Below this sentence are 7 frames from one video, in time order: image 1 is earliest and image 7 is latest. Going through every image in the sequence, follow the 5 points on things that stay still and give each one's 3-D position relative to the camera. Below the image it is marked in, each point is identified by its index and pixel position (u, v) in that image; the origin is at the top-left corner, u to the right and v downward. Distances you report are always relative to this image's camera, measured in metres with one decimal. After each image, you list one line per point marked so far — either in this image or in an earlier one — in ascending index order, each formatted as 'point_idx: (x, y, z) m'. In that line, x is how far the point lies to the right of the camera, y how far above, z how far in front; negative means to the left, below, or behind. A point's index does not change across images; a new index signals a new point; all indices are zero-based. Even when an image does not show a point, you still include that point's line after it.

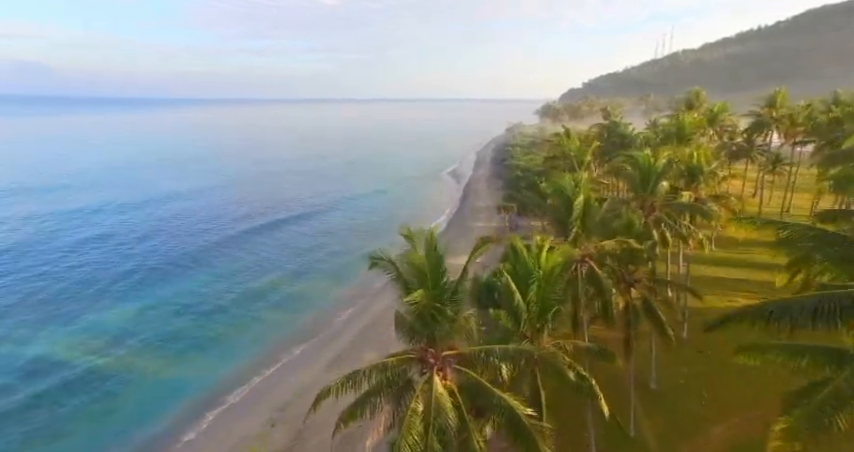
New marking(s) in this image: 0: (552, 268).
0: (+3.1, -1.0, +11.1) m
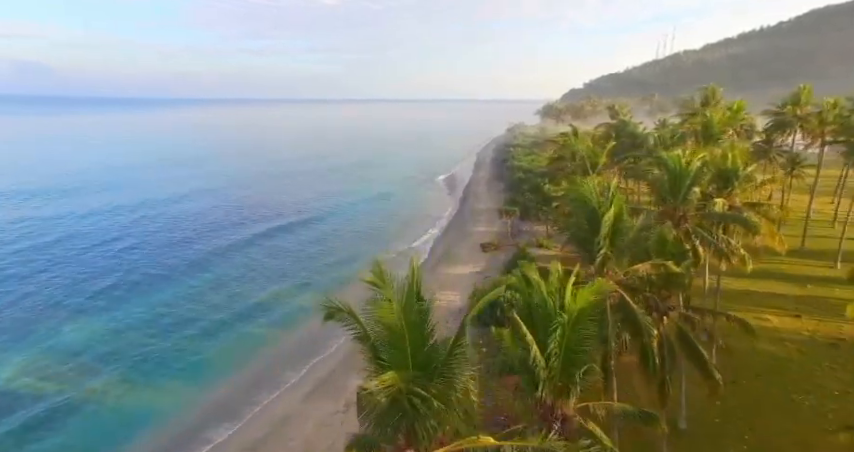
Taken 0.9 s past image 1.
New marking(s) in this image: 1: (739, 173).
0: (+2.8, -1.5, +8.3) m
1: (+12.6, +2.2, +18.5) m
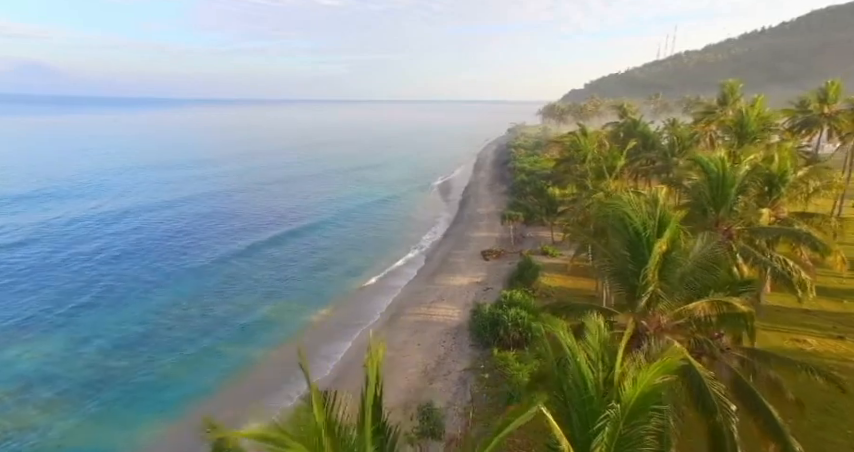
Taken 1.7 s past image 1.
0: (+2.6, -2.0, +5.4) m
1: (+12.3, +1.7, +15.7) m
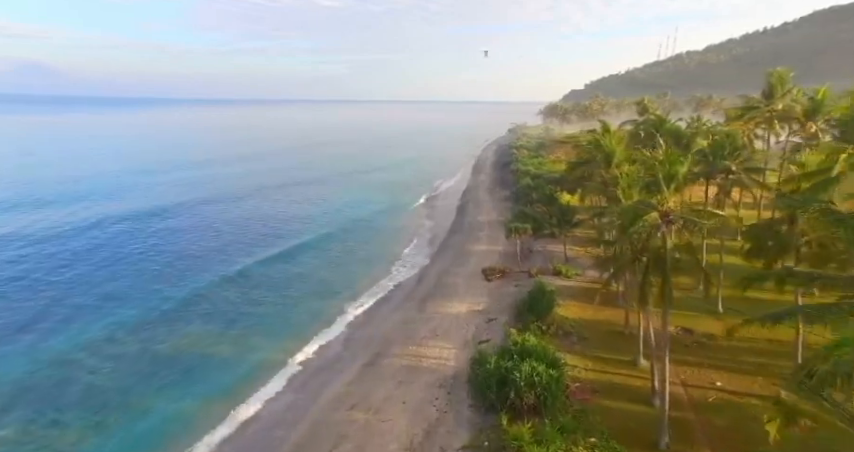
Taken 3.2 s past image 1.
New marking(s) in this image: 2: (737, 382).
0: (+2.0, -3.1, -0.6) m
1: (+11.8, +0.6, +9.6) m
2: (+13.1, -6.6, +19.3) m
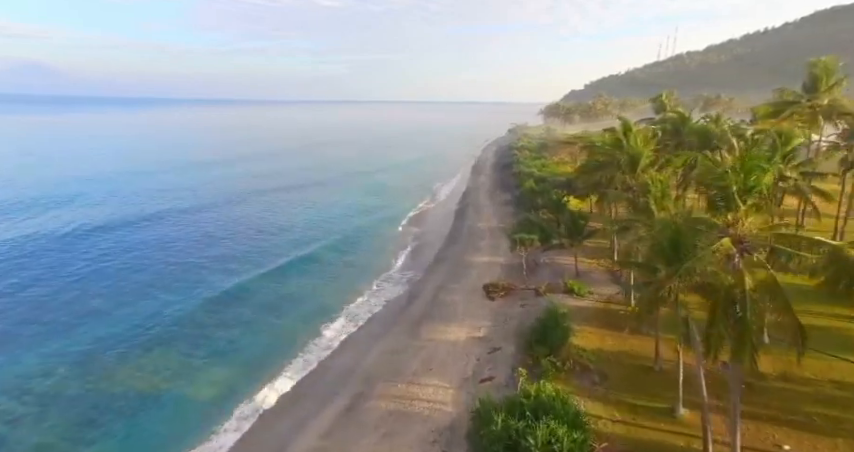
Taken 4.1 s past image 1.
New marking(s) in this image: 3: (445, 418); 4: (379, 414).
0: (+1.6, -3.8, -4.7) m
1: (+11.4, -0.2, +5.6) m
2: (+12.7, -7.3, +15.2) m
3: (+0.8, -7.9, +19.2) m
4: (-2.0, -8.1, +20.0) m
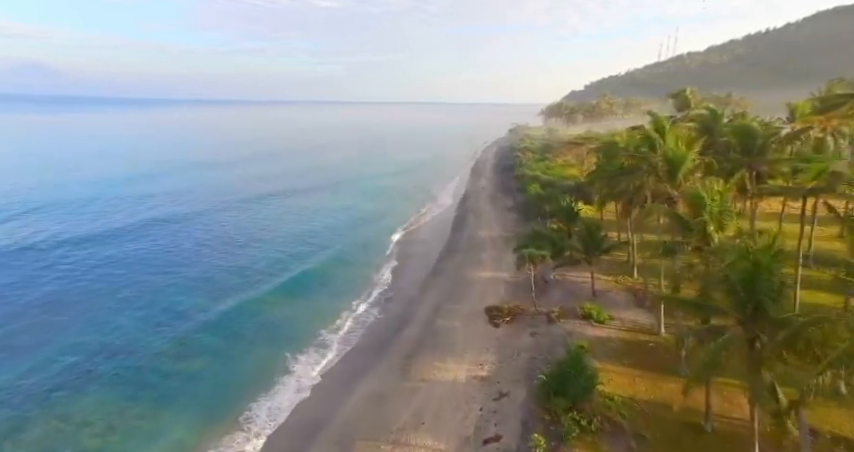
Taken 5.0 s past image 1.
0: (+1.3, -4.6, -9.0) m
1: (+11.0, -1.0, +1.3) m
2: (+12.4, -8.1, +10.9) m
3: (+0.4, -8.7, +14.8) m
4: (-2.4, -8.9, +15.7) m
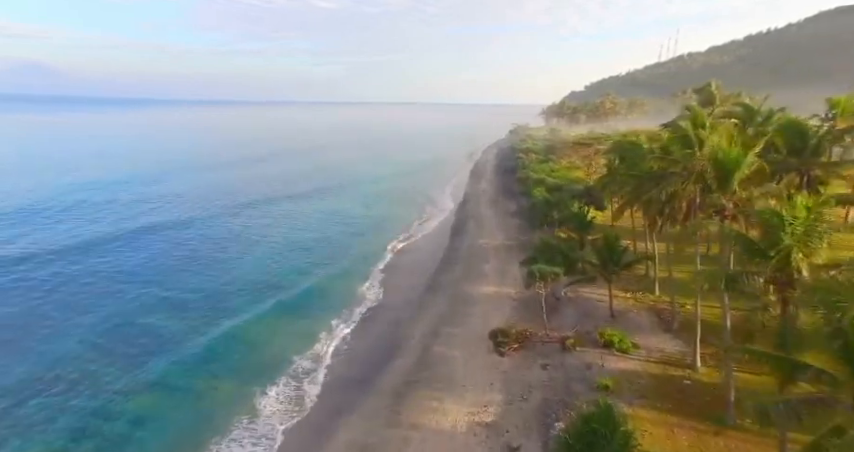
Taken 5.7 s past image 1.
0: (+1.0, -5.2, -12.6) m
1: (+10.8, -1.6, -2.3) m
2: (+12.1, -8.7, +7.3) m
3: (+0.2, -9.4, +11.2) m
4: (-2.6, -9.5, +12.1) m
